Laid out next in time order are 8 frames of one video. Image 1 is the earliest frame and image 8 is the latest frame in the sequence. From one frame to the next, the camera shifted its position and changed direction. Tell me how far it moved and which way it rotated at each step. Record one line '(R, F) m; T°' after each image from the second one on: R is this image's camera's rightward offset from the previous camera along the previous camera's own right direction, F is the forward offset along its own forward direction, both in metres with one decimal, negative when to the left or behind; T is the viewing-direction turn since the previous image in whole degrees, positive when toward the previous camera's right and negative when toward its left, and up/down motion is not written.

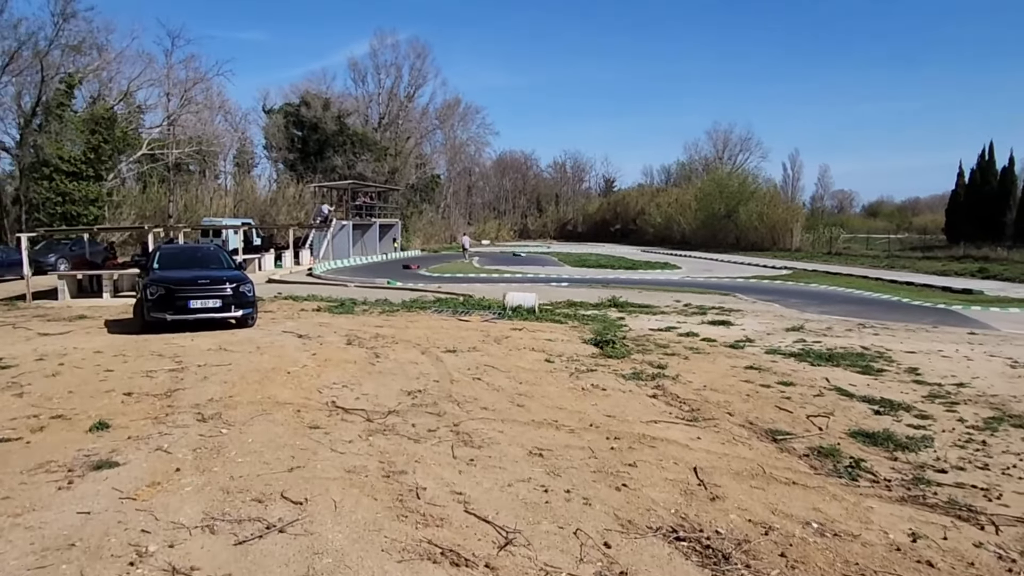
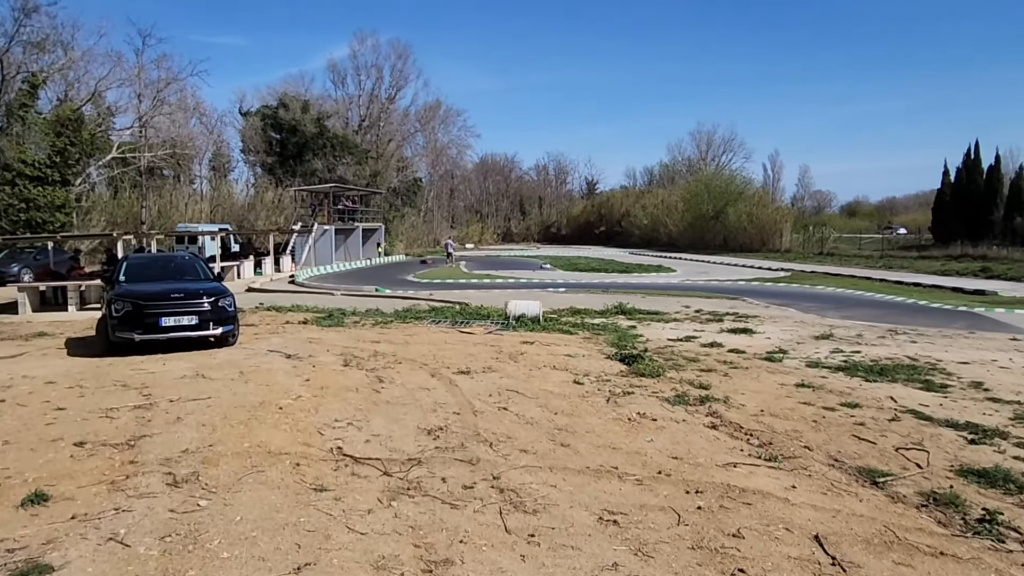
(-0.5, +1.2) m; +2°
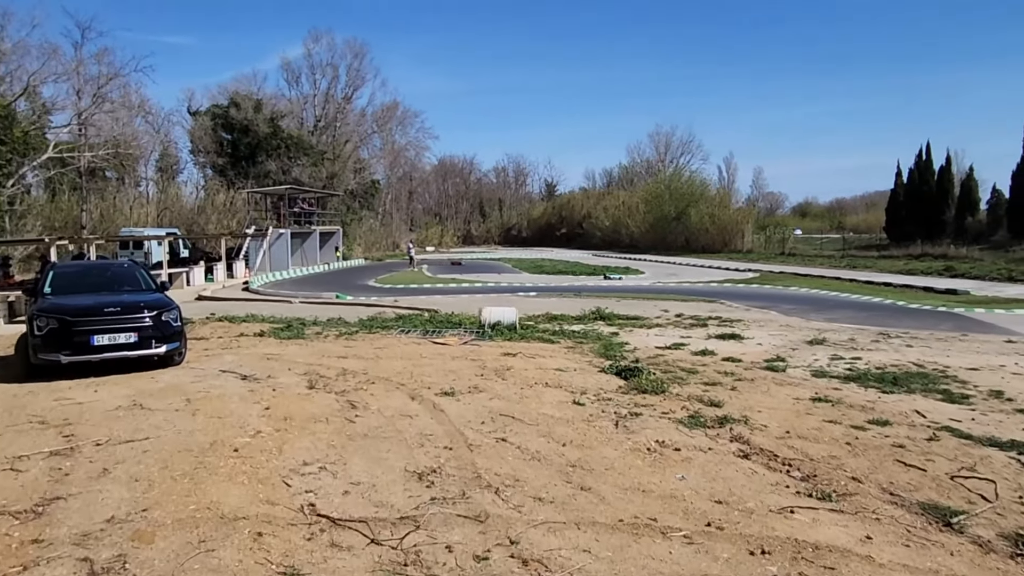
(-0.3, +1.0) m; +3°
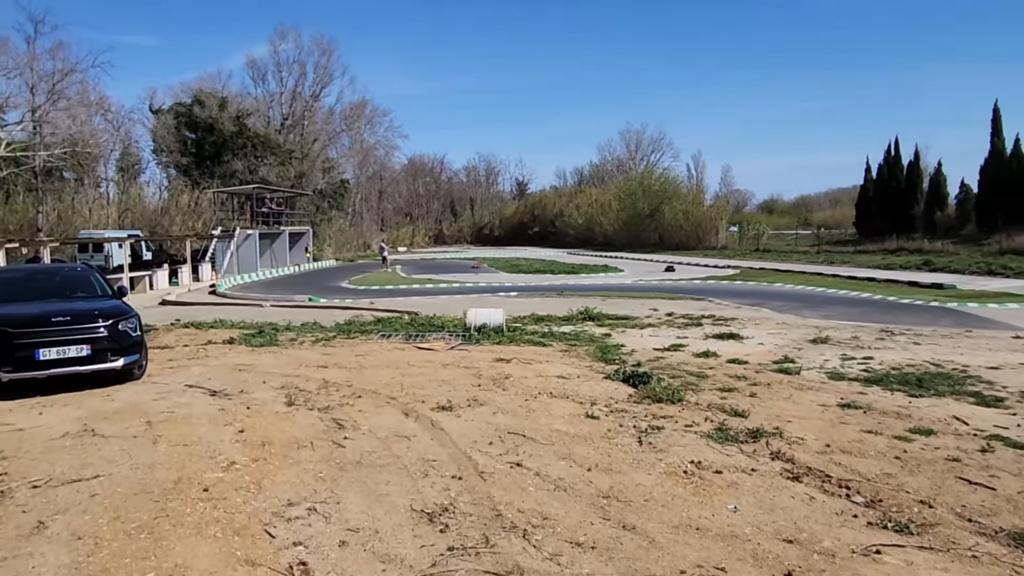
(-0.3, +0.8) m; +2°
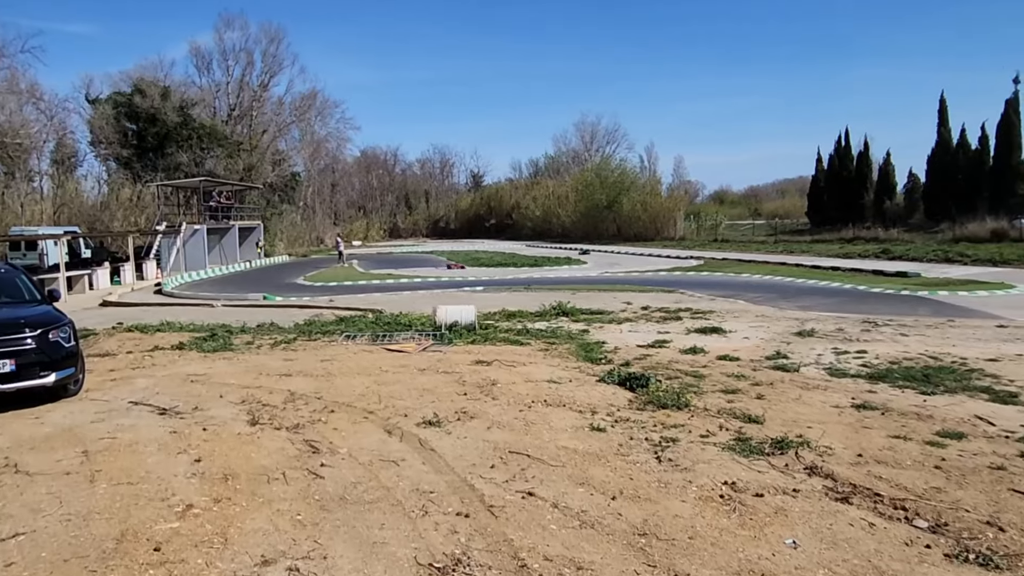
(-0.3, +0.7) m; +4°
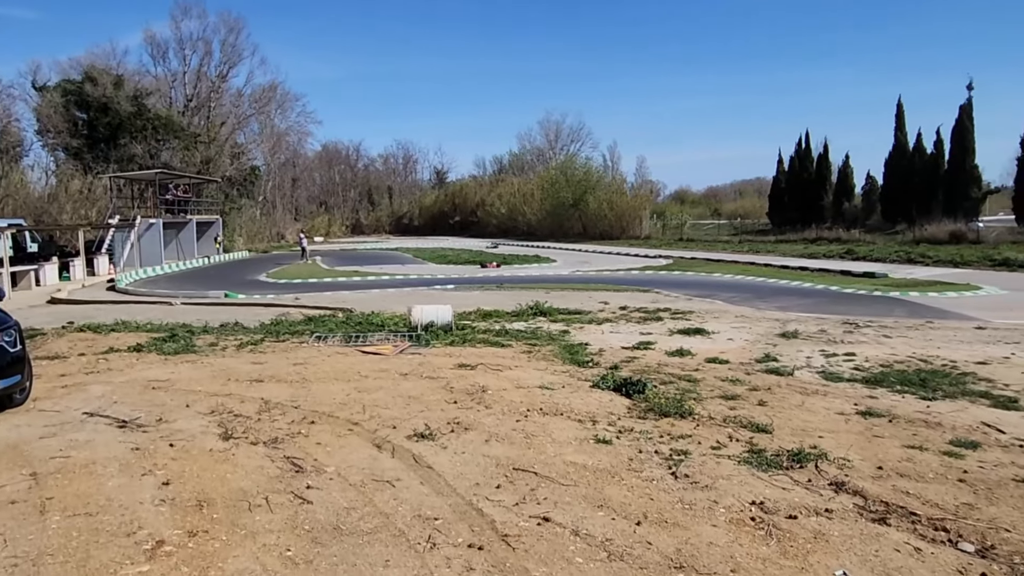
(-0.3, +0.4) m; +3°
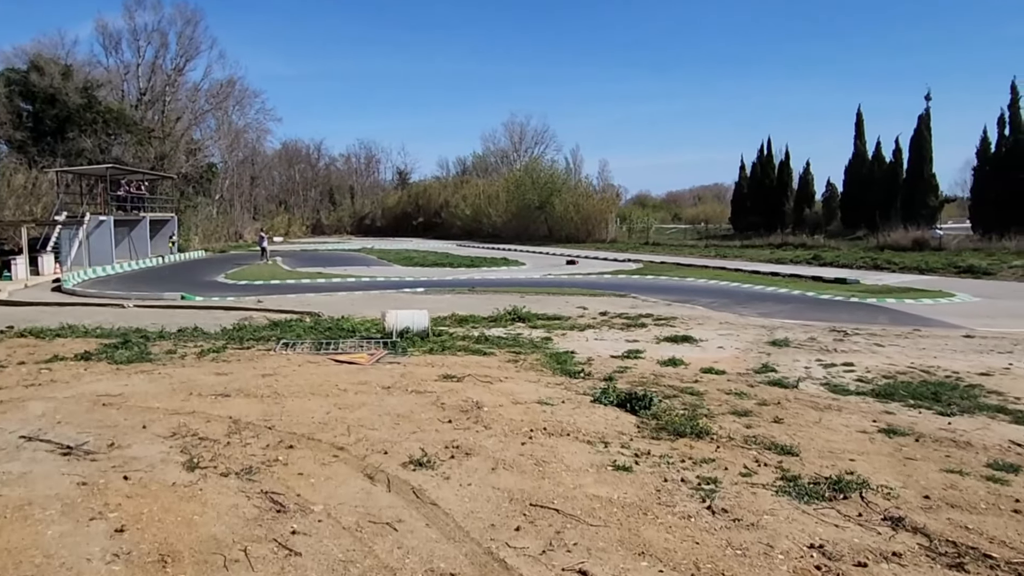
(-0.3, +0.6) m; +3°
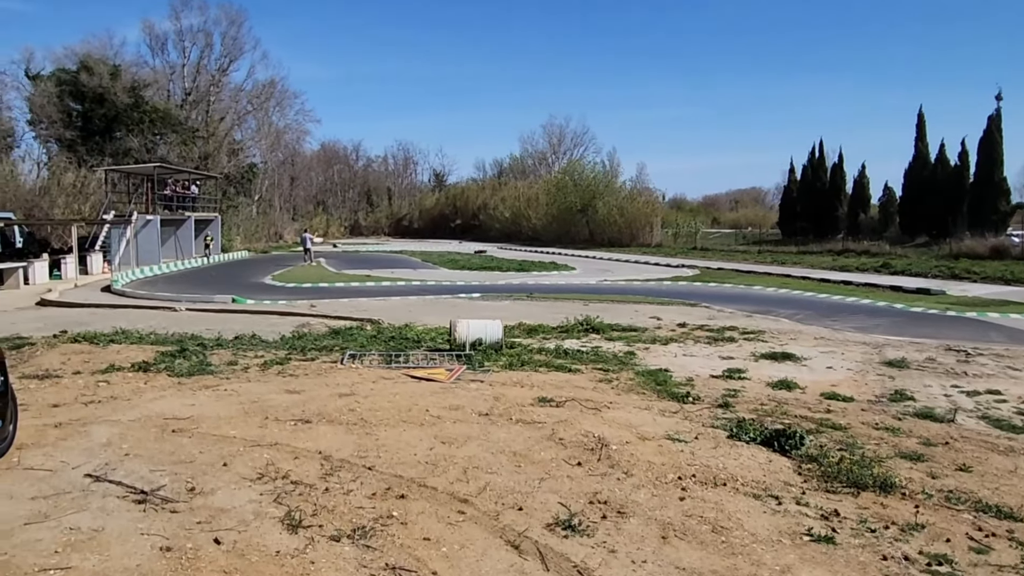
(-0.8, +0.9) m; -3°
